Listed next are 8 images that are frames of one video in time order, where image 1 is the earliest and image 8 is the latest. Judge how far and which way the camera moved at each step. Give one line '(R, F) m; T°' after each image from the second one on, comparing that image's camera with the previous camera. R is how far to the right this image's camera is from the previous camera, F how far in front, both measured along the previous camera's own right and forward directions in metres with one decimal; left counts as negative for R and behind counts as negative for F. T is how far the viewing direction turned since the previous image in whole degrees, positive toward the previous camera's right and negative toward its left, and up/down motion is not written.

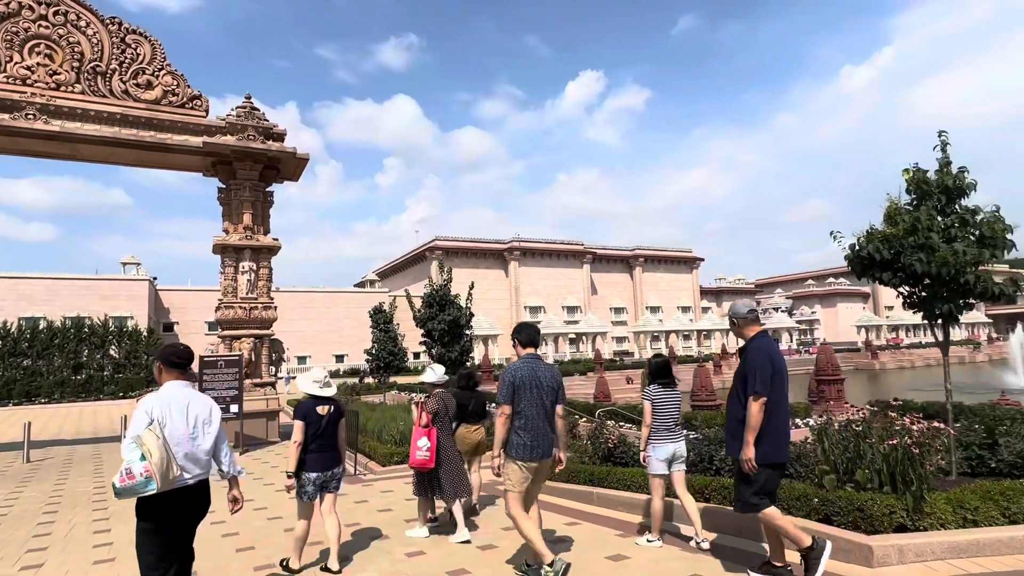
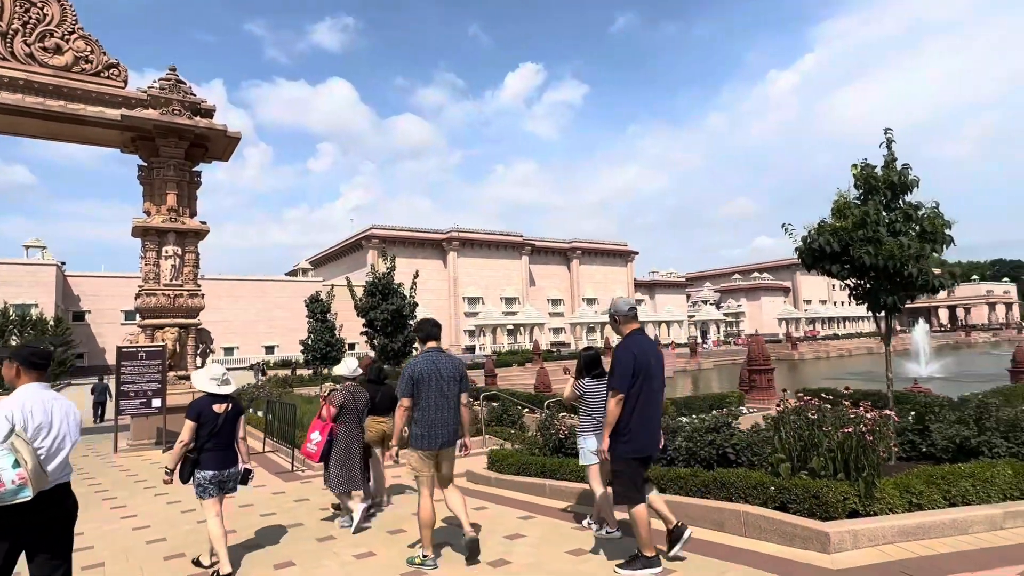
(-0.2, +0.2) m; +6°
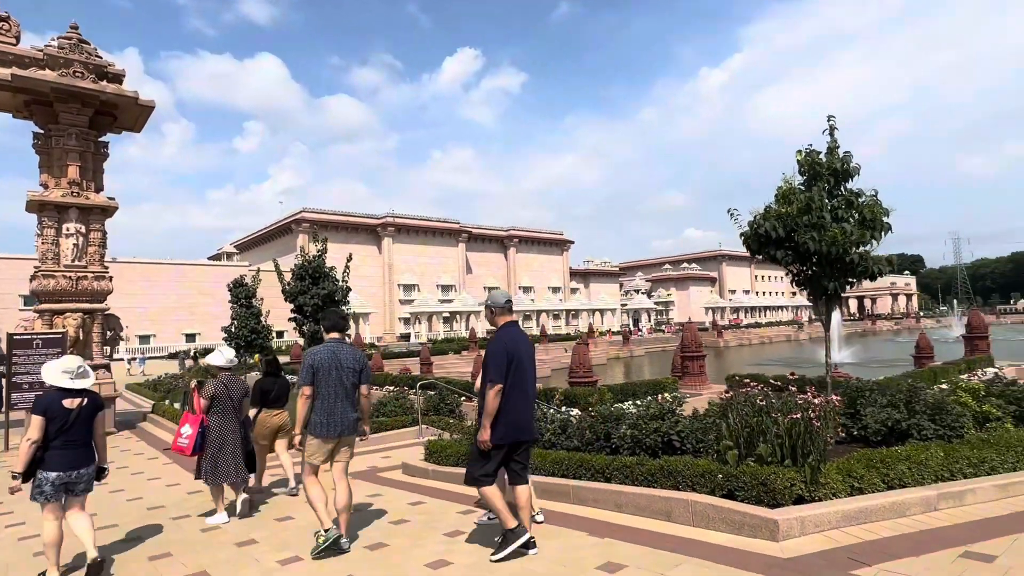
(-0.1, +0.3) m; +6°
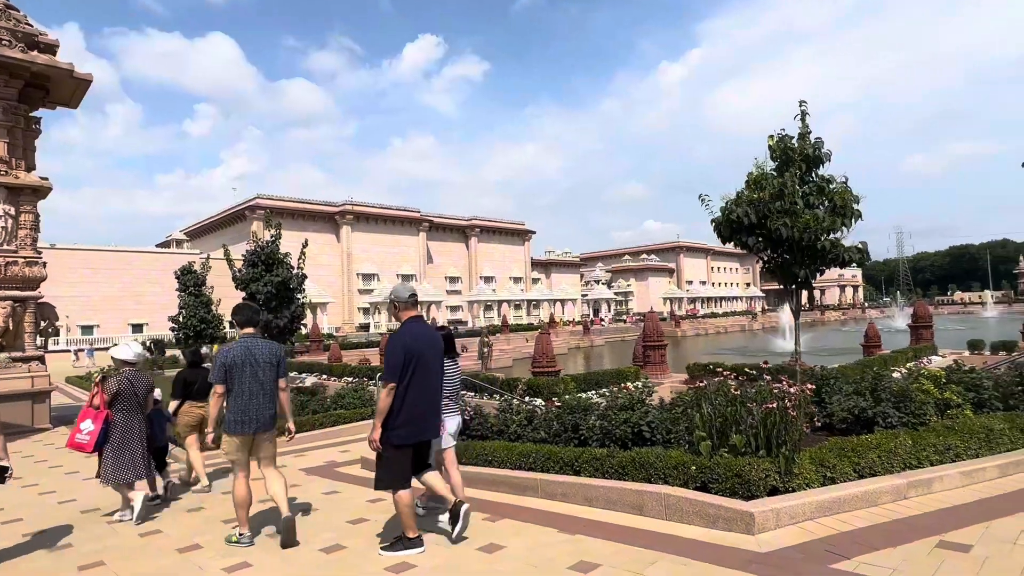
(0.0, +0.3) m; +4°
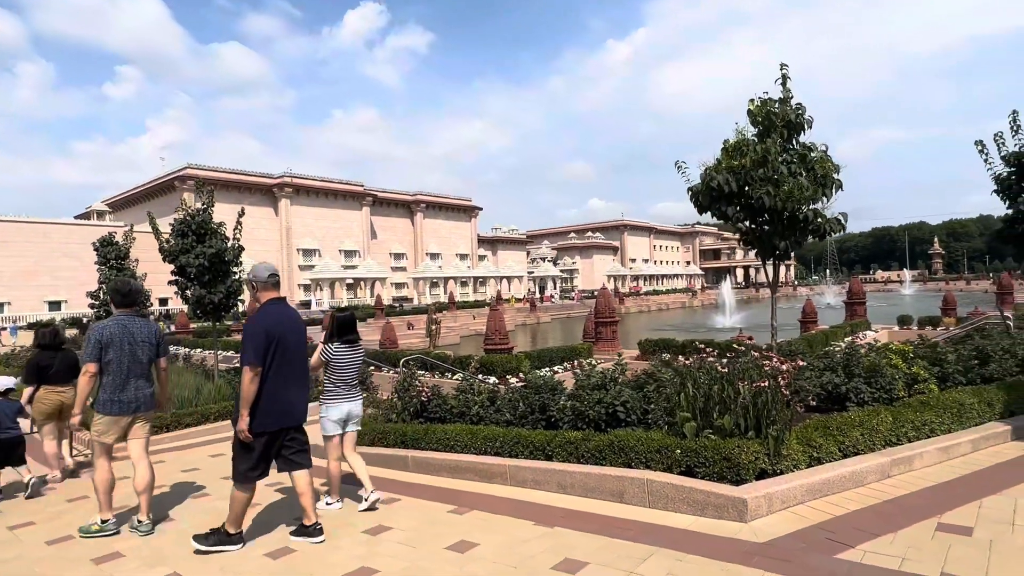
(-0.2, +0.5) m; +5°
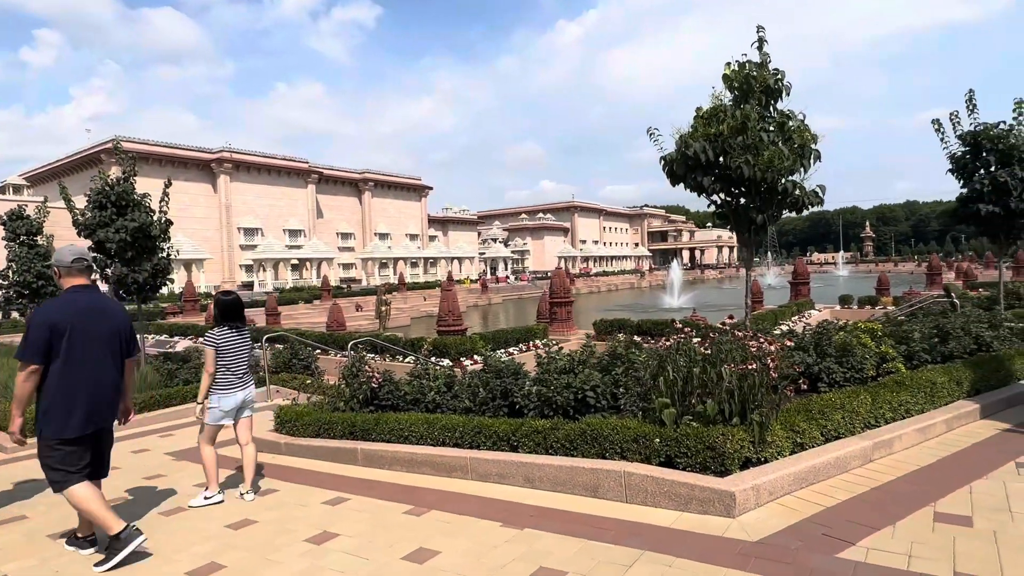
(-0.1, +0.5) m; +5°
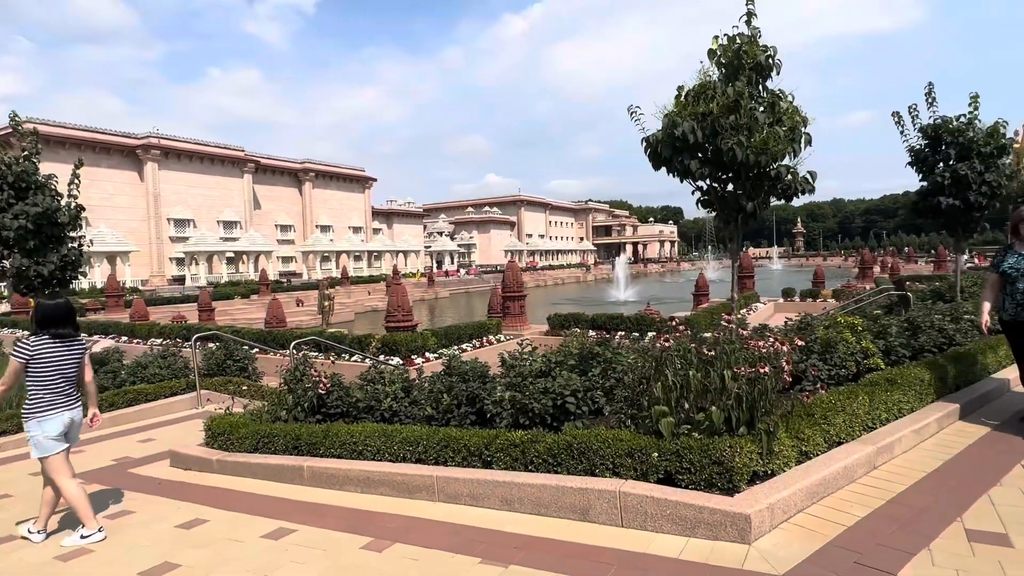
(-0.2, +0.6) m; +5°
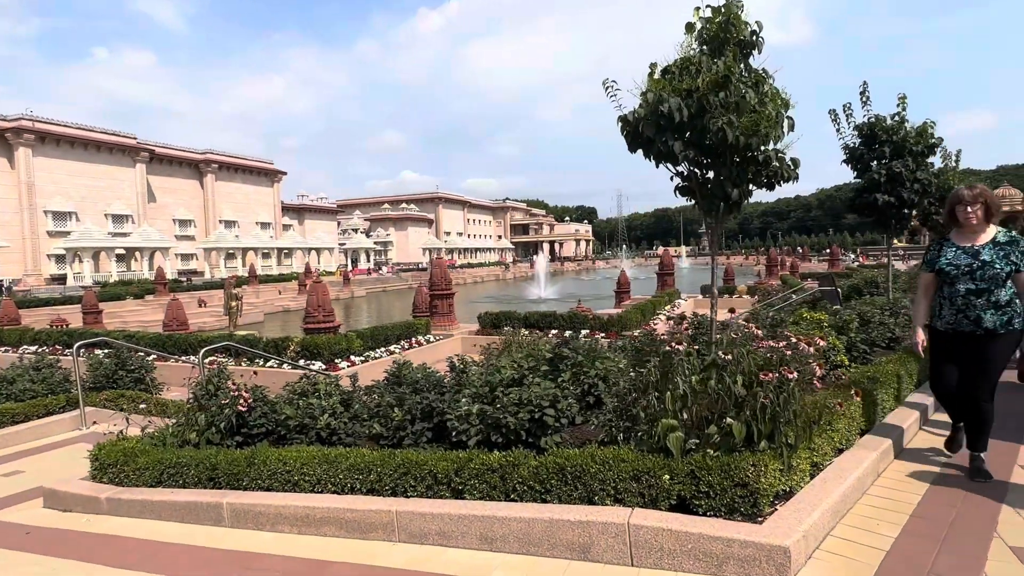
(-0.3, +0.6) m; +8°
